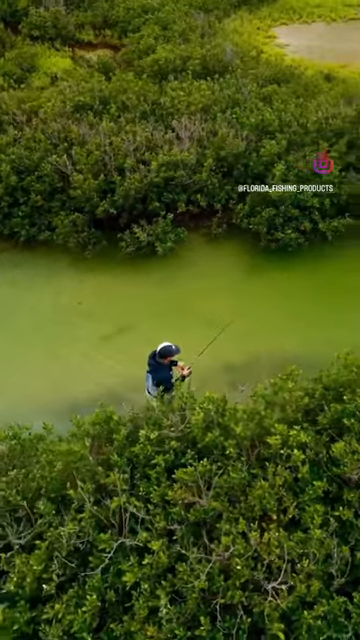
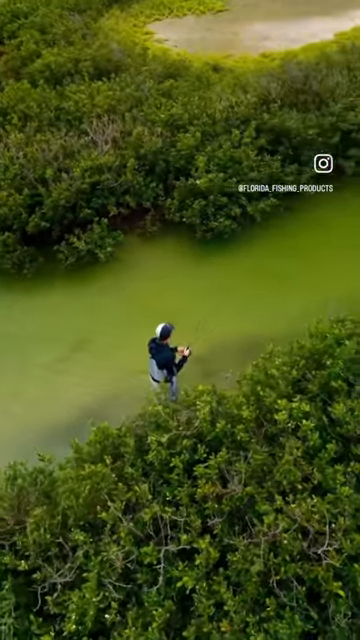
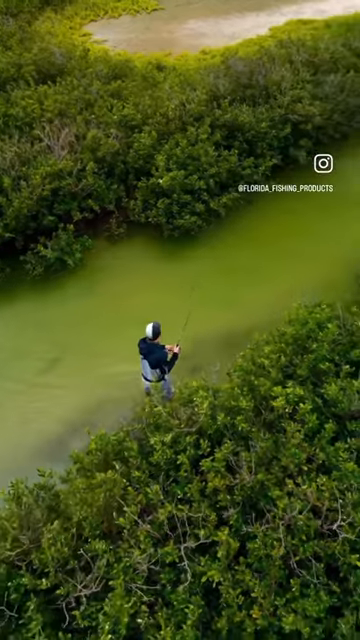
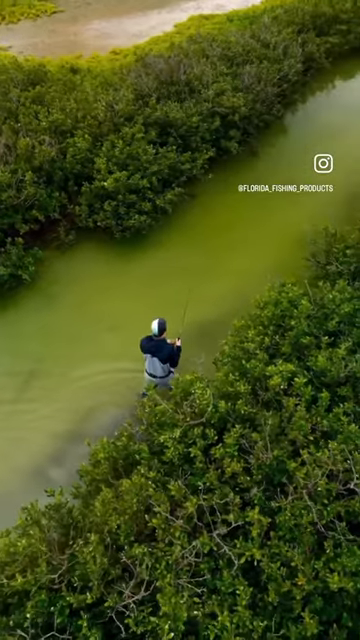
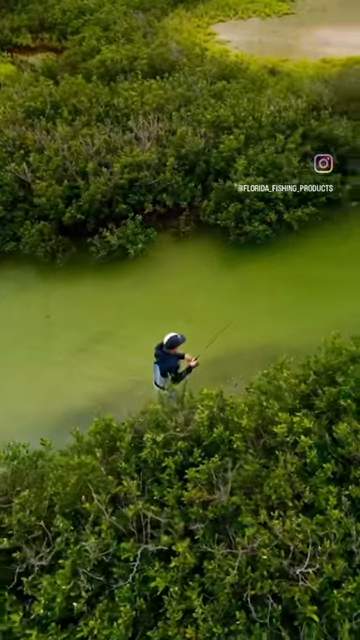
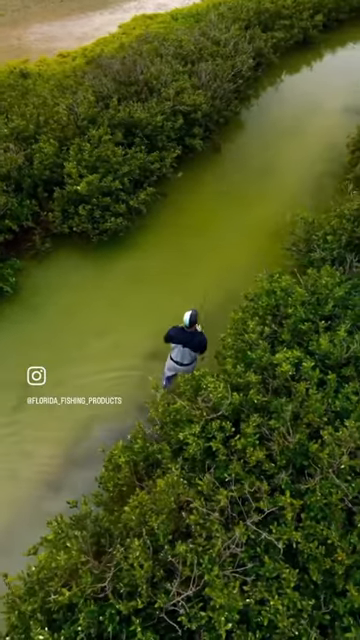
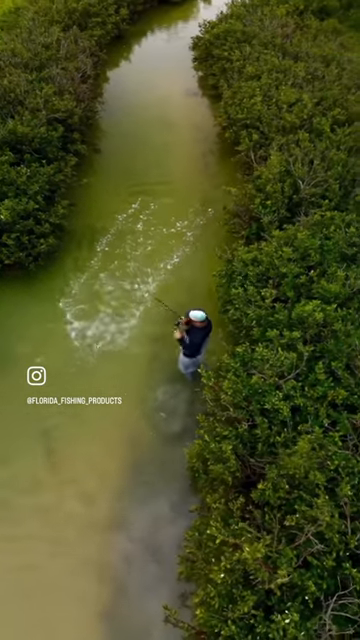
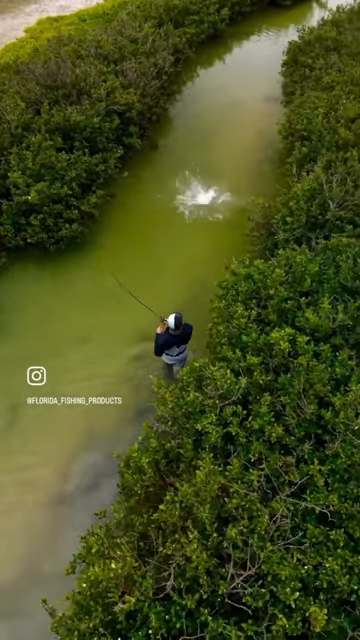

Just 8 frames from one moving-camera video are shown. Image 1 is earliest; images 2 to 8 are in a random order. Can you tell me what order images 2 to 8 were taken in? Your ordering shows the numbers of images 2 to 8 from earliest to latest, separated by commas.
5, 2, 3, 4, 6, 8, 7
